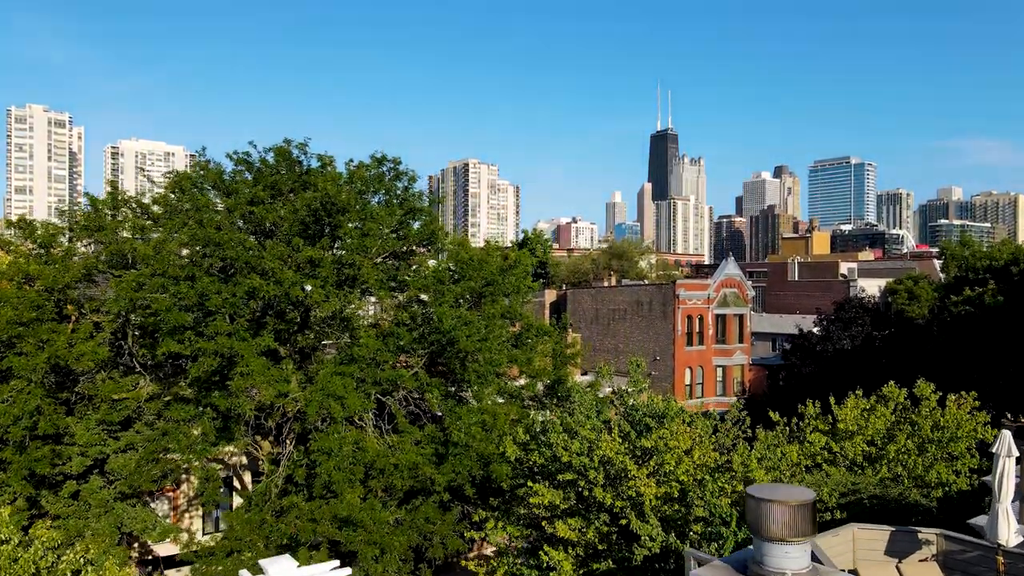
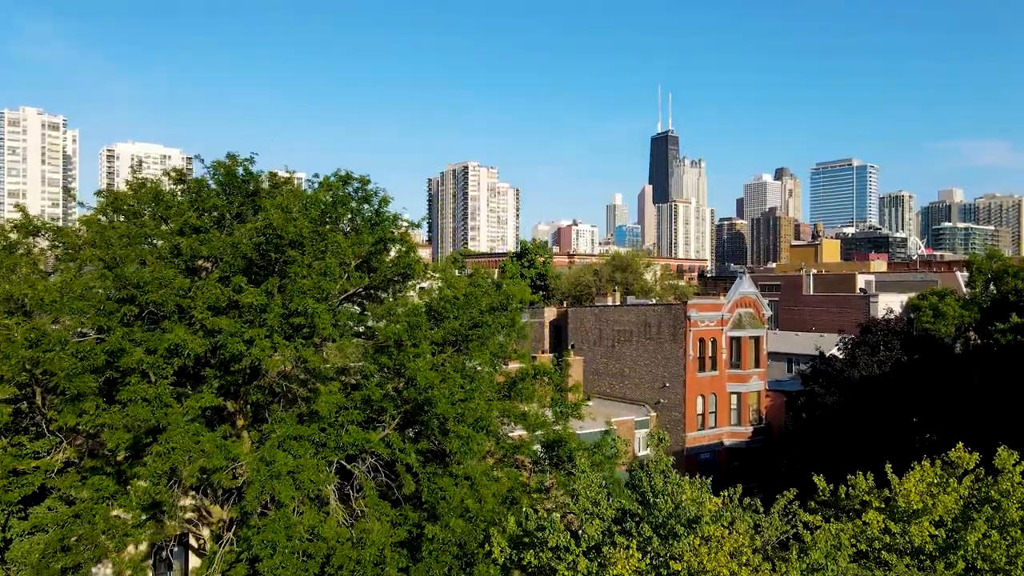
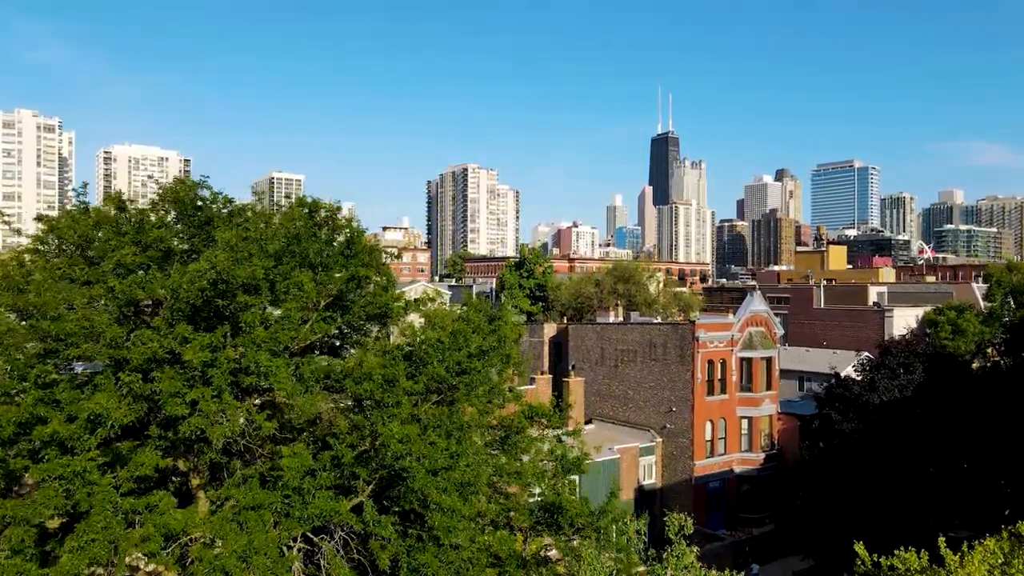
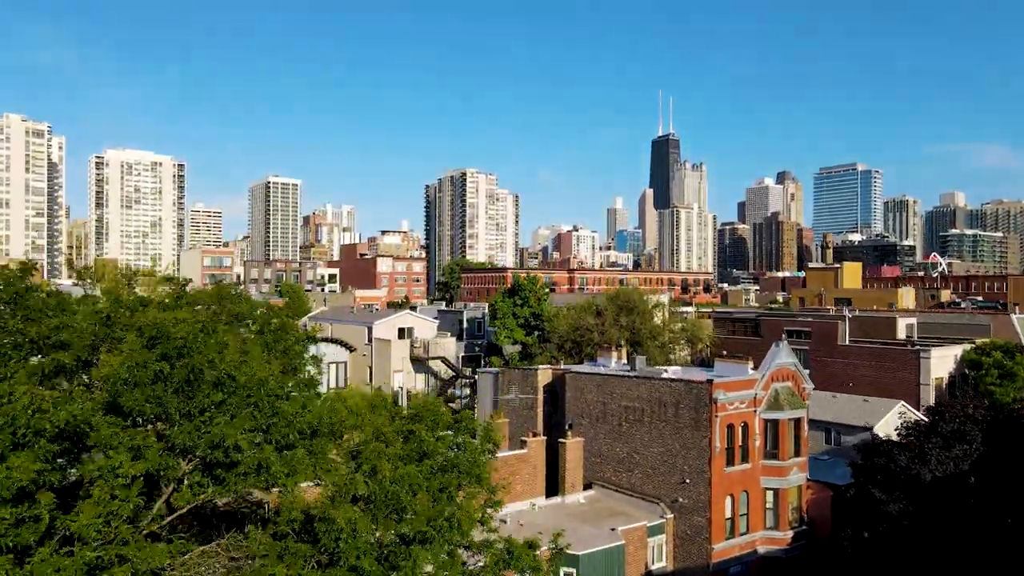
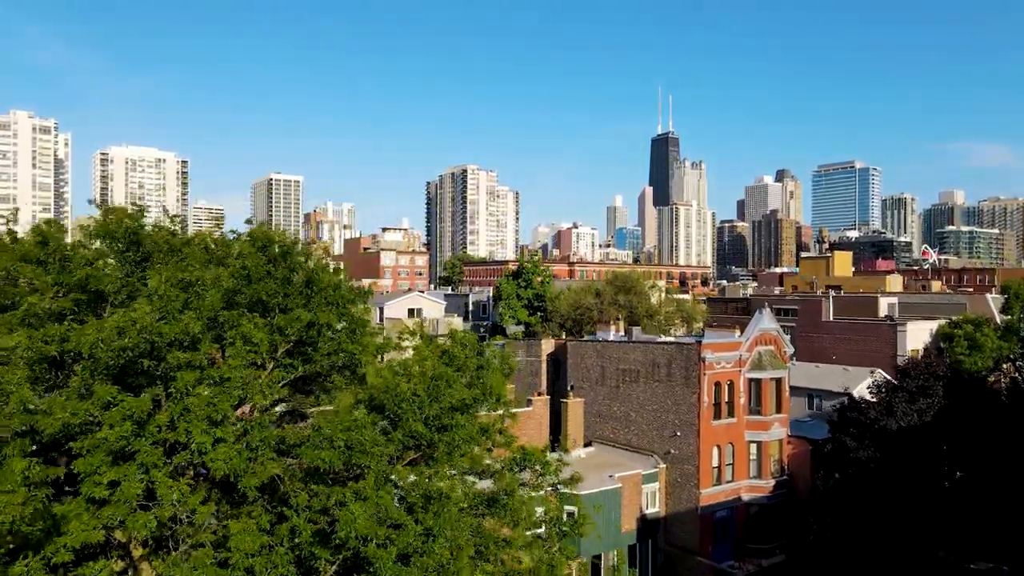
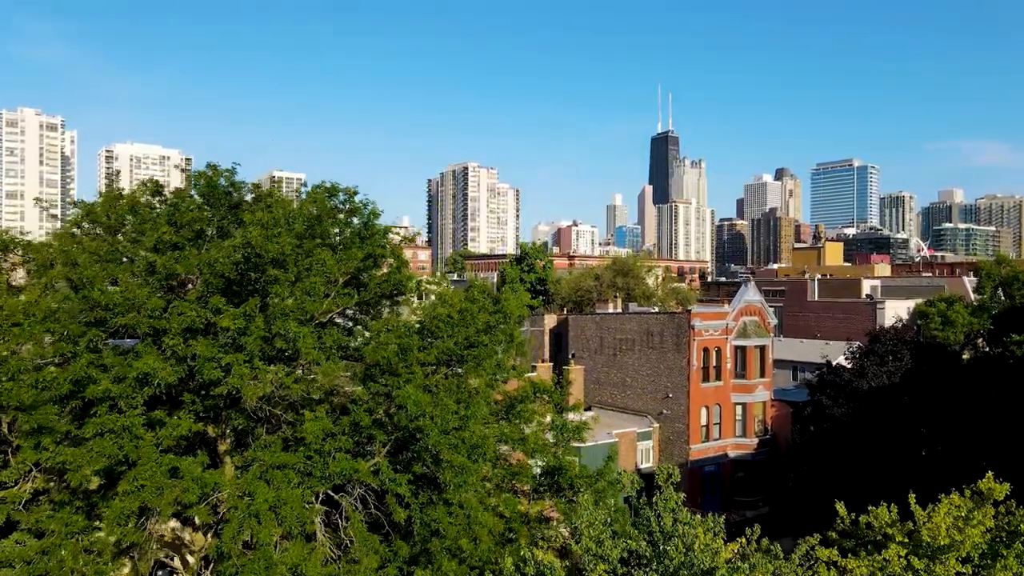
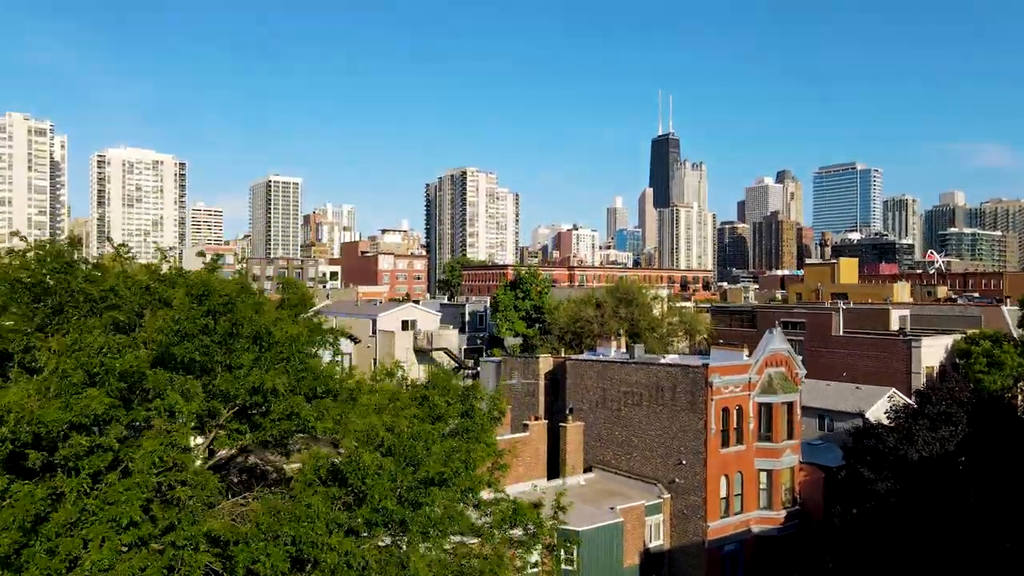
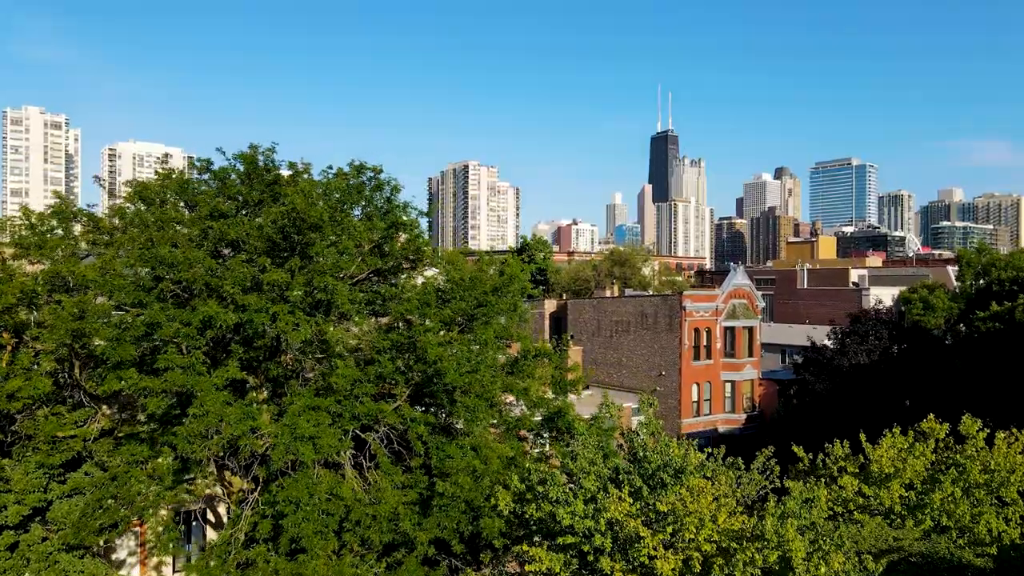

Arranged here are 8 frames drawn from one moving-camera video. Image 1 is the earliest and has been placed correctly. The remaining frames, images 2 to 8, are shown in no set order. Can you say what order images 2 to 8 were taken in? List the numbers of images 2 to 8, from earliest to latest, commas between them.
8, 2, 6, 3, 5, 7, 4
